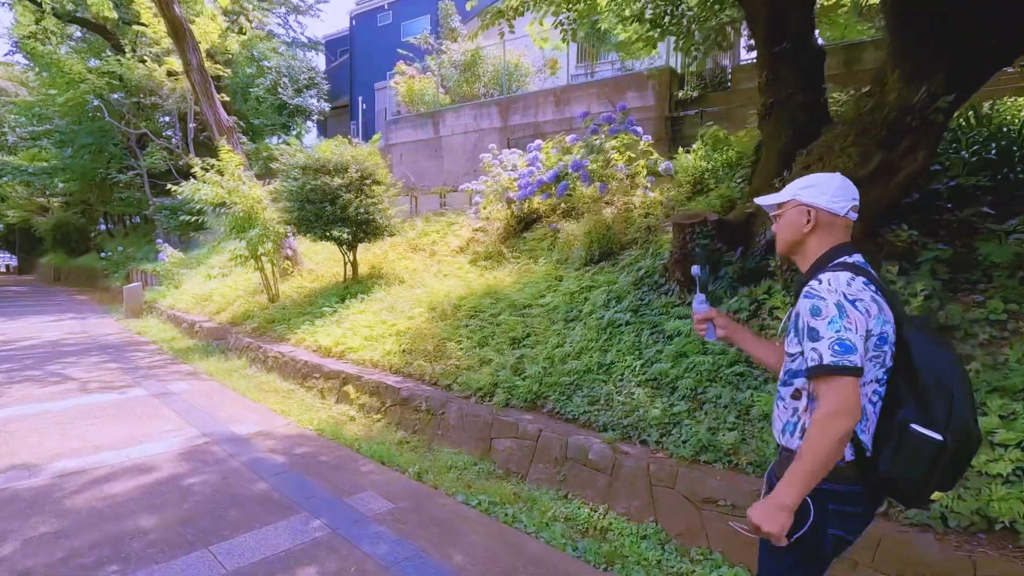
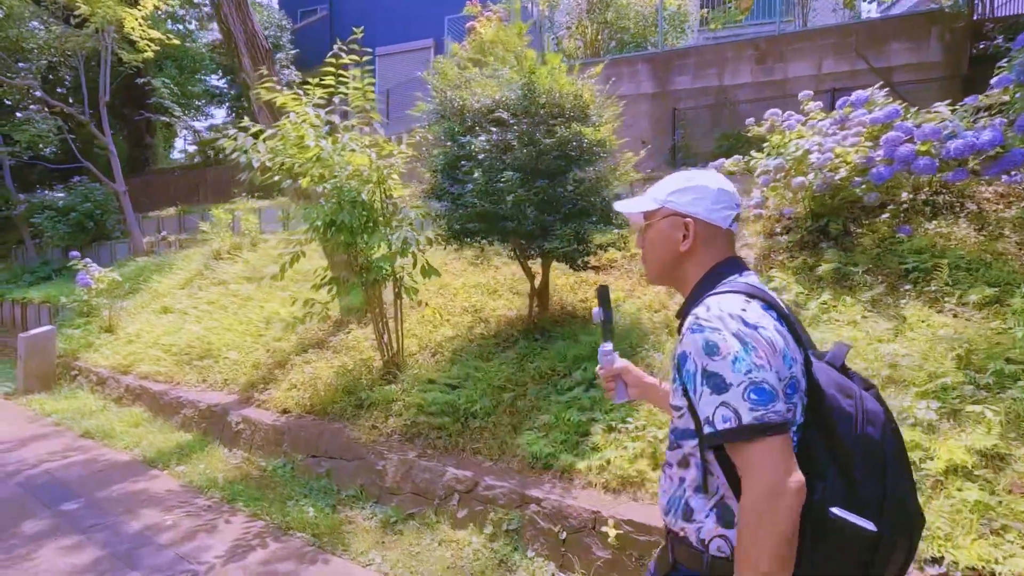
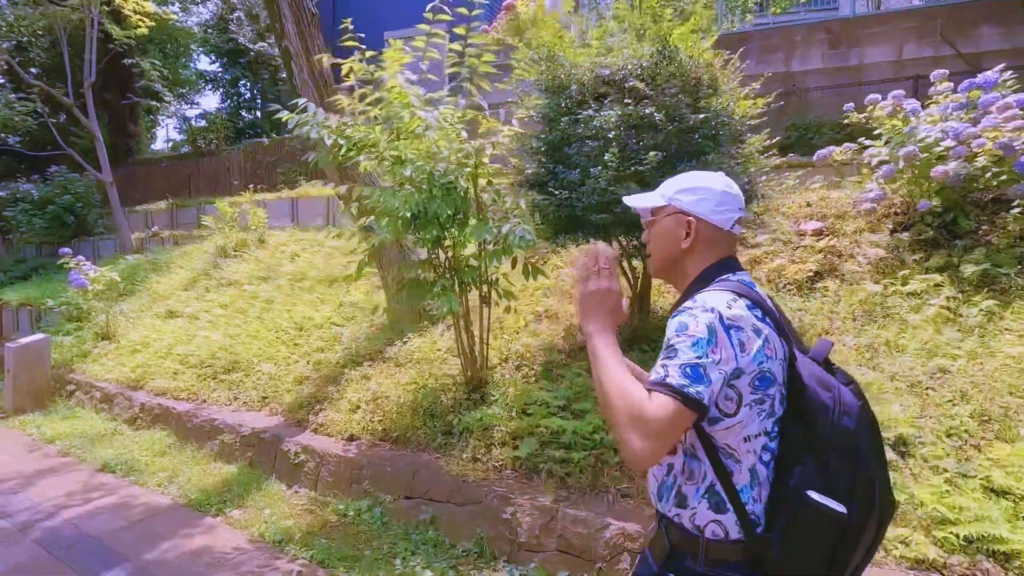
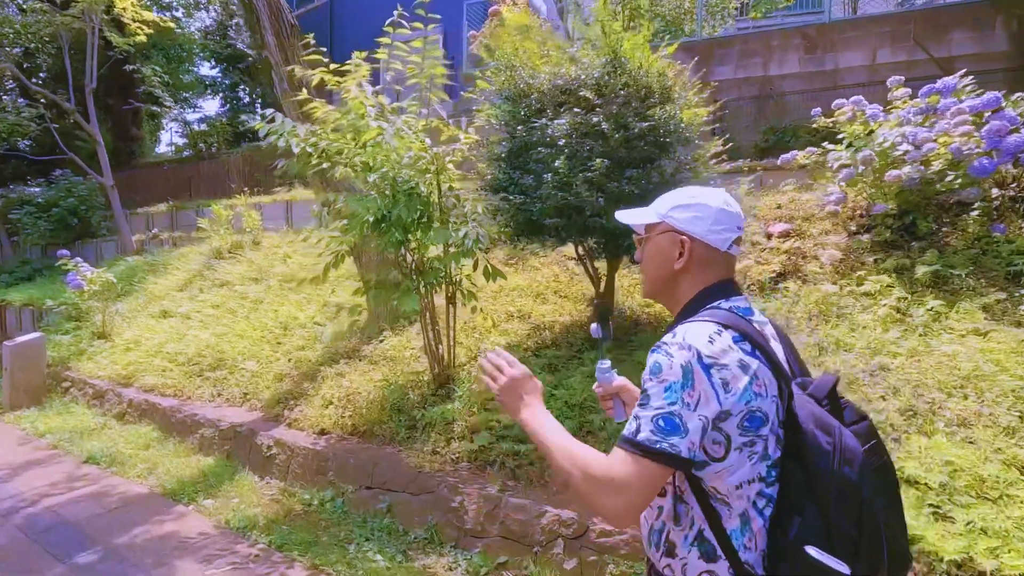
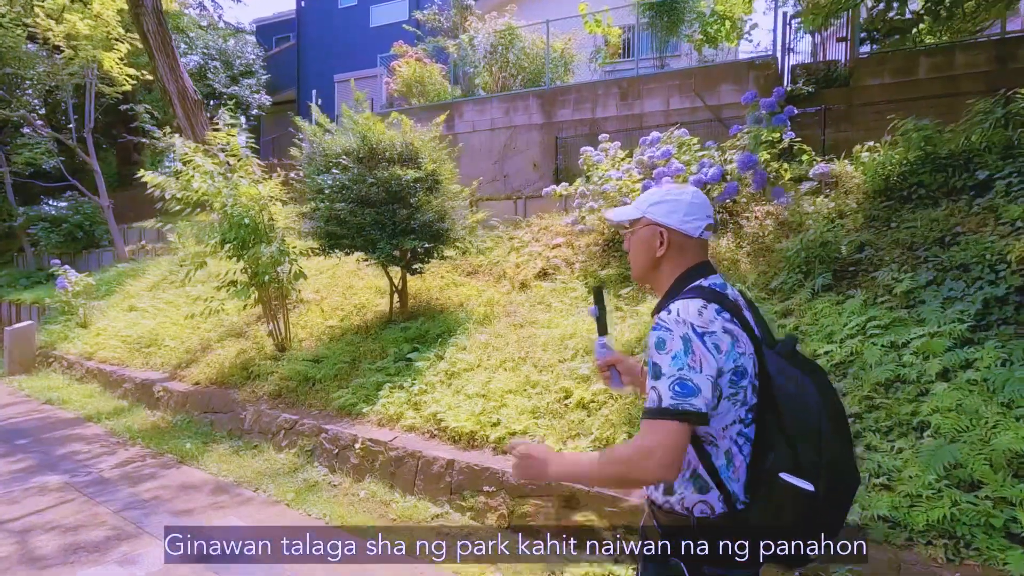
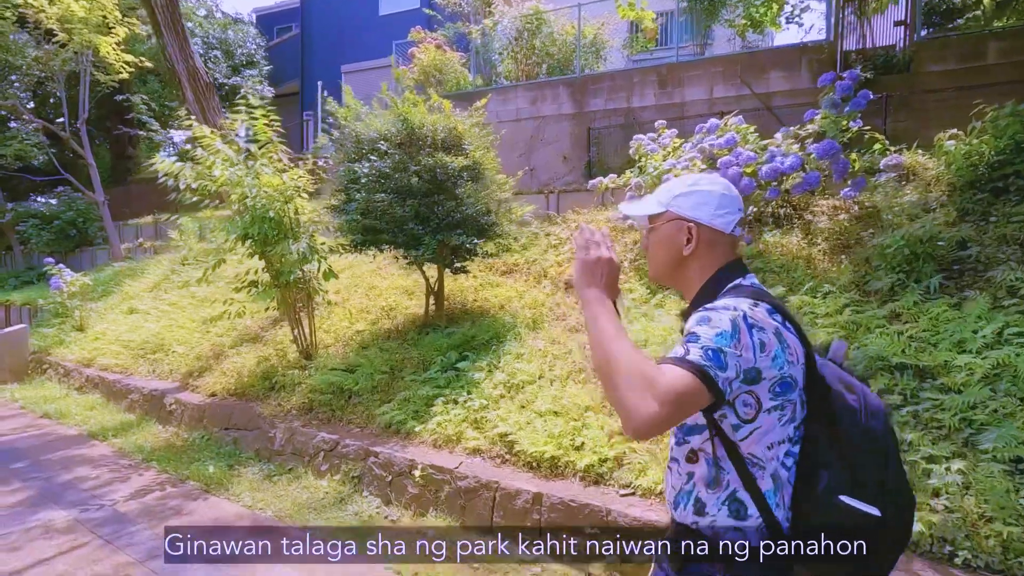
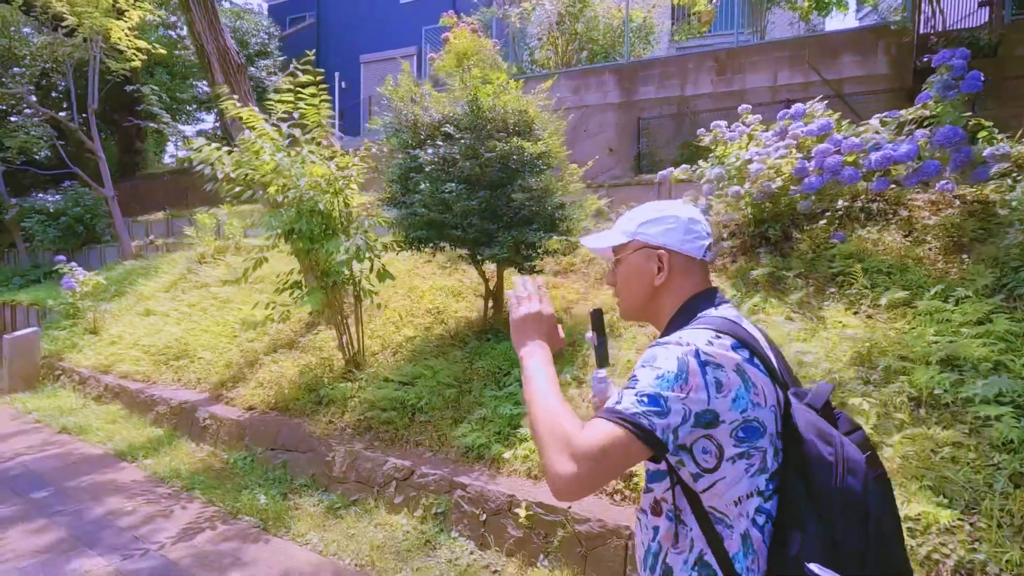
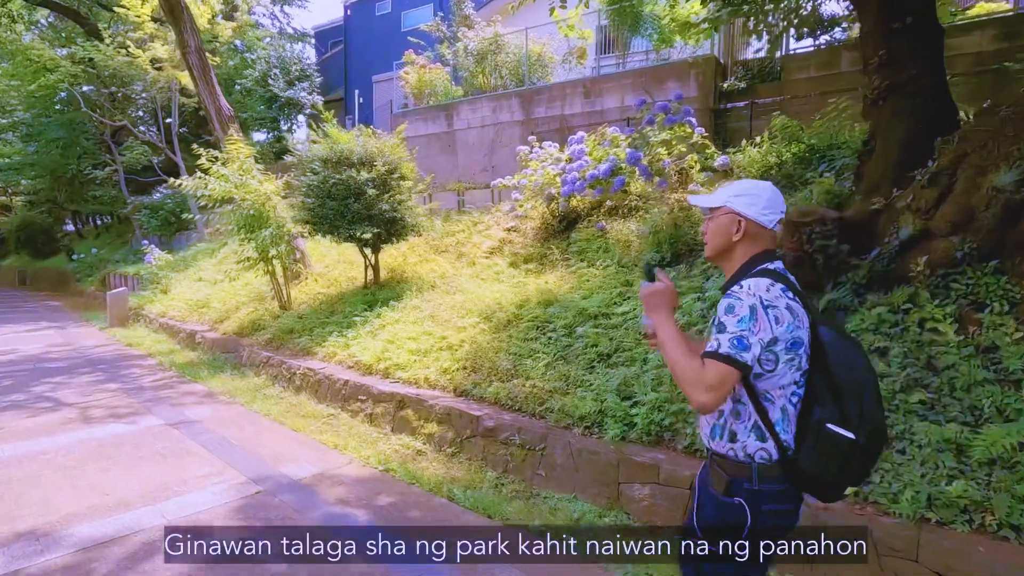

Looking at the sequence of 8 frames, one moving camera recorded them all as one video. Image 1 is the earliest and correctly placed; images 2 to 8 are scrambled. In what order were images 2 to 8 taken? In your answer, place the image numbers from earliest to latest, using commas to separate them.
8, 5, 6, 7, 2, 4, 3
